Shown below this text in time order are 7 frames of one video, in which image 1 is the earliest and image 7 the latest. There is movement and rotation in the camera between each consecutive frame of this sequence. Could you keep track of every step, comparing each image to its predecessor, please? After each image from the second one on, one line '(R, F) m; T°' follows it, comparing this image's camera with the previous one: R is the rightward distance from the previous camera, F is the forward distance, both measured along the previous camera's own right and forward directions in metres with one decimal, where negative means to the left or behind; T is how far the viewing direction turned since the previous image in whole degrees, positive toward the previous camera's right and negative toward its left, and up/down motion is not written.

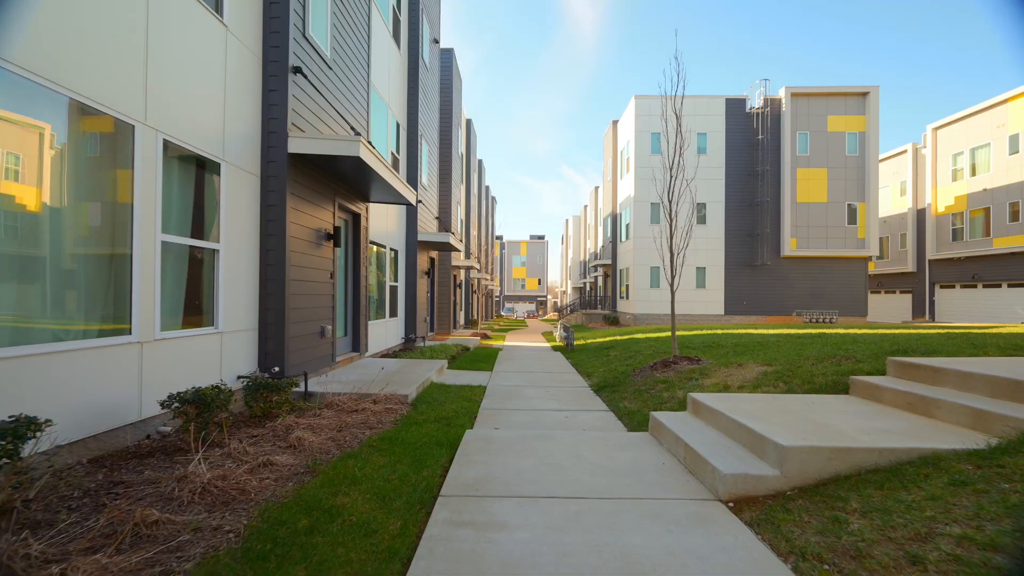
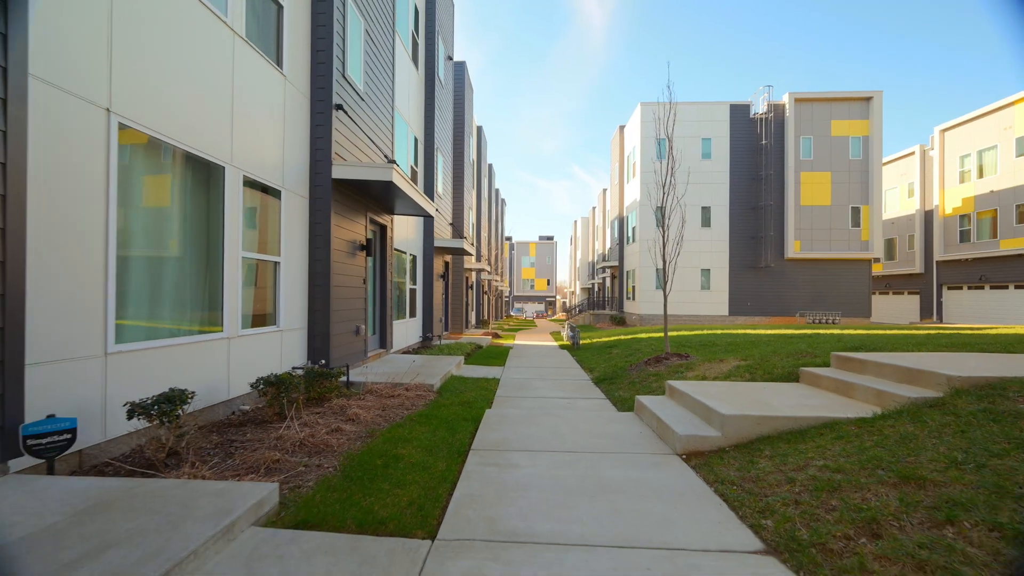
(0.0, -1.0) m; -1°
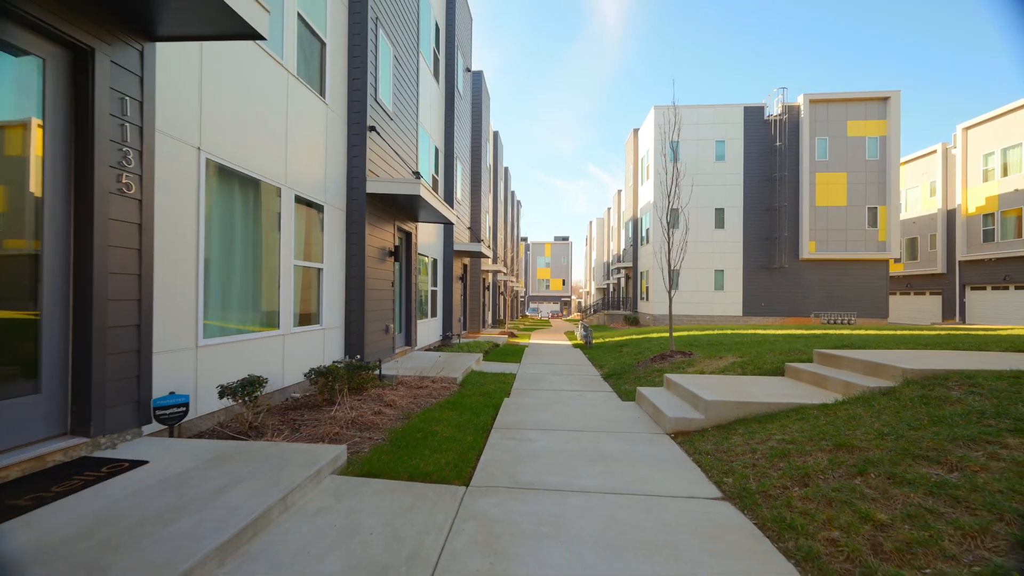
(0.0, -0.7) m; -2°
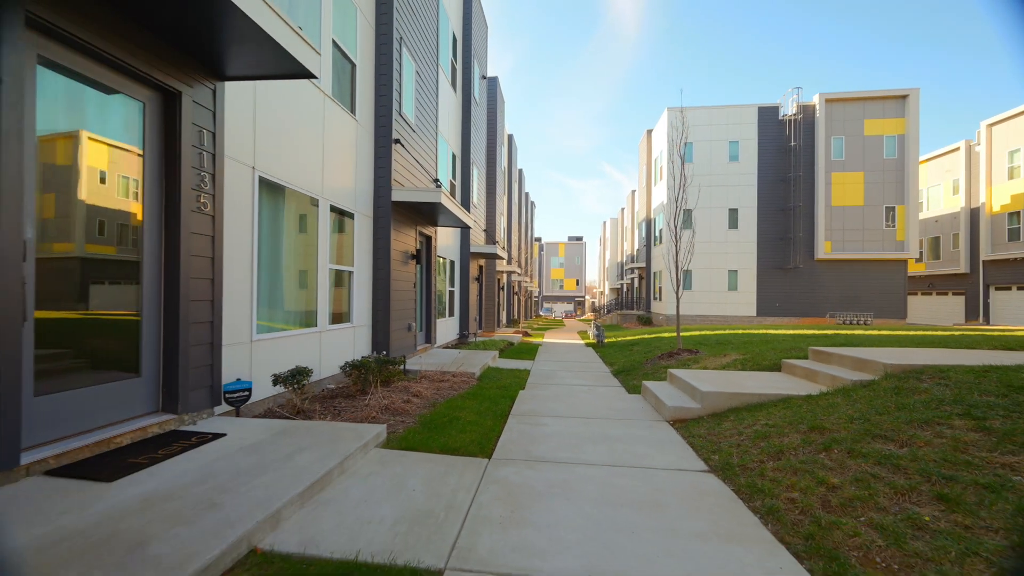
(0.0, -0.5) m; -2°
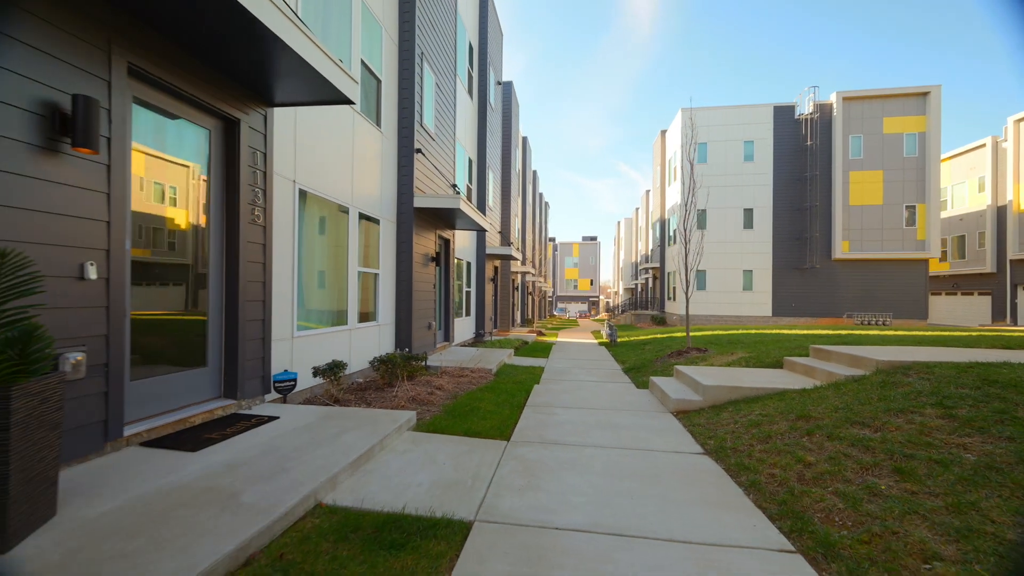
(0.0, -0.5) m; -2°
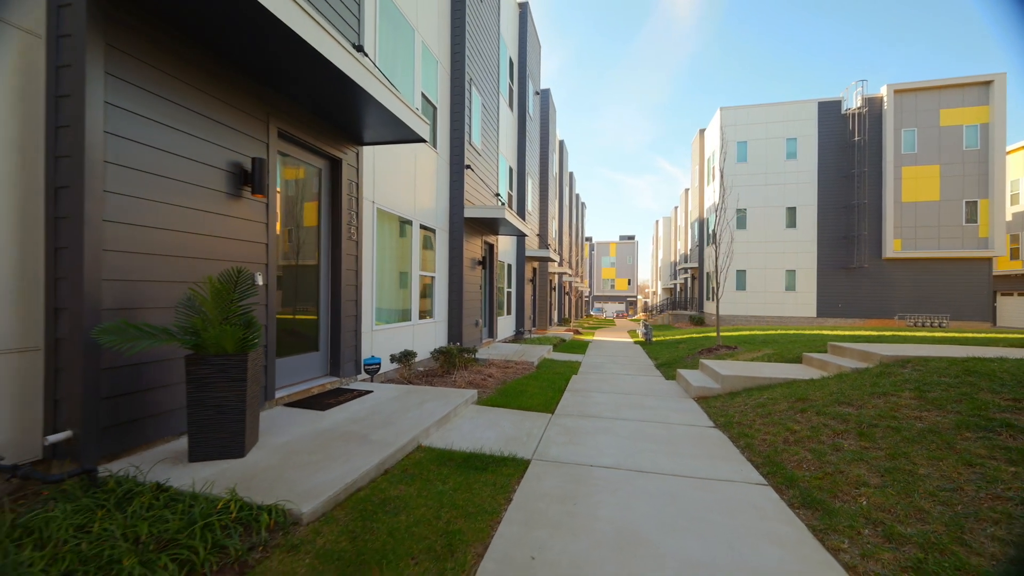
(-0.1, -1.0) m; -5°
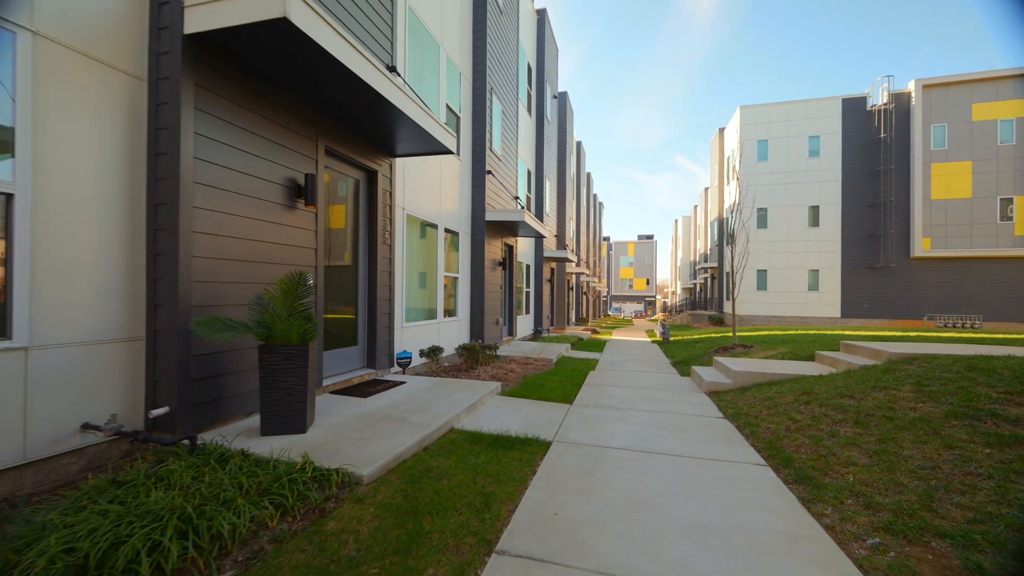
(-0.1, -0.4) m; -2°
